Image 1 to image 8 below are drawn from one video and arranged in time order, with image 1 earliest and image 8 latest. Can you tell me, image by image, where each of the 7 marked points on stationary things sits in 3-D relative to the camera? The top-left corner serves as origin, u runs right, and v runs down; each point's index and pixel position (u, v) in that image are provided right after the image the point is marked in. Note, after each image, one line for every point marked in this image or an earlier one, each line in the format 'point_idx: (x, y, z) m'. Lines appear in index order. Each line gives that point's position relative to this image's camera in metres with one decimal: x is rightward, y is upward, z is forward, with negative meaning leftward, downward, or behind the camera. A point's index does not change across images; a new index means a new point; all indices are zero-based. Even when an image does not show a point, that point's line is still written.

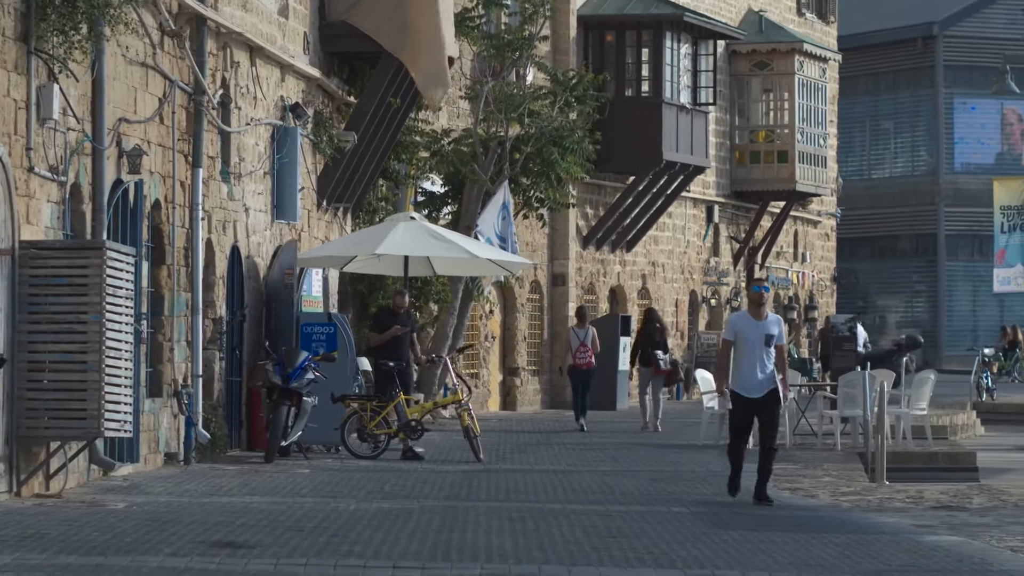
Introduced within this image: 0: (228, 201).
0: (-2.6, +0.8, +17.0) m
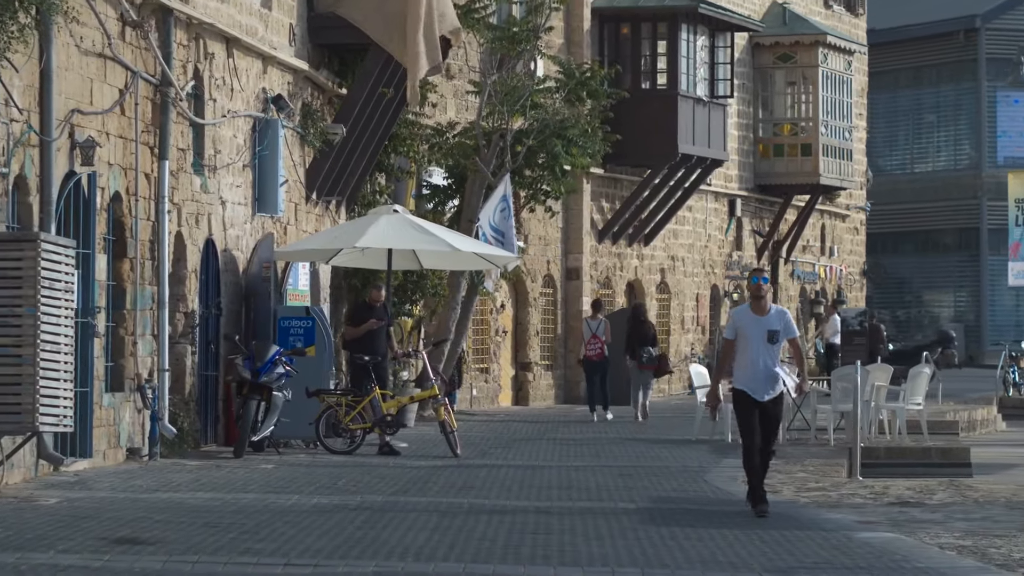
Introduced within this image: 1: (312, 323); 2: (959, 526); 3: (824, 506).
0: (-2.8, +0.9, +16.9) m
1: (-1.9, -0.3, +17.7) m
2: (+2.3, -1.3, +10.0) m
3: (+1.9, -1.4, +11.6) m
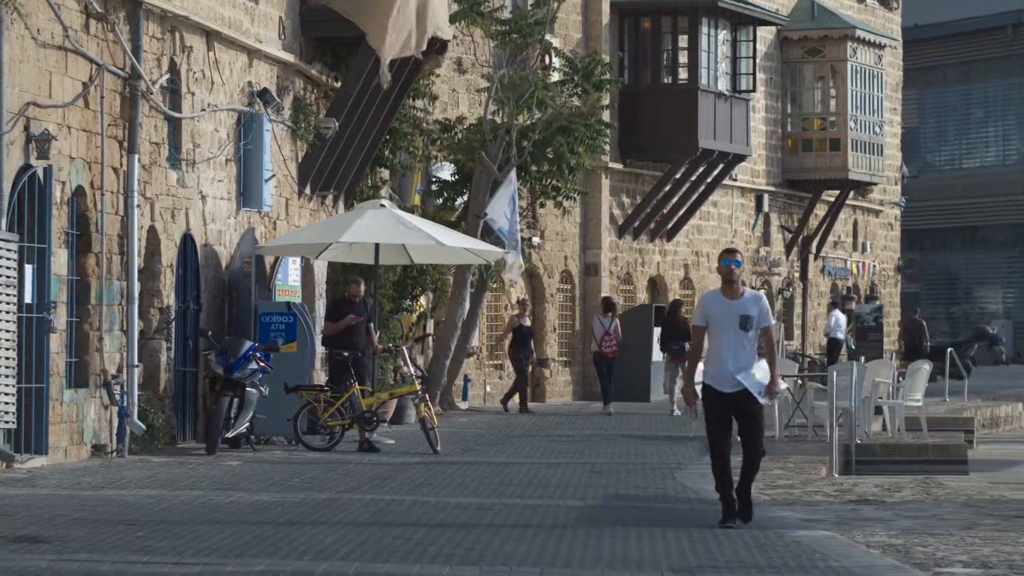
0: (-3.0, +0.9, +16.7) m
1: (-2.0, -0.3, +17.5) m
2: (+2.0, -1.2, +9.7) m
3: (+1.6, -1.3, +11.4) m
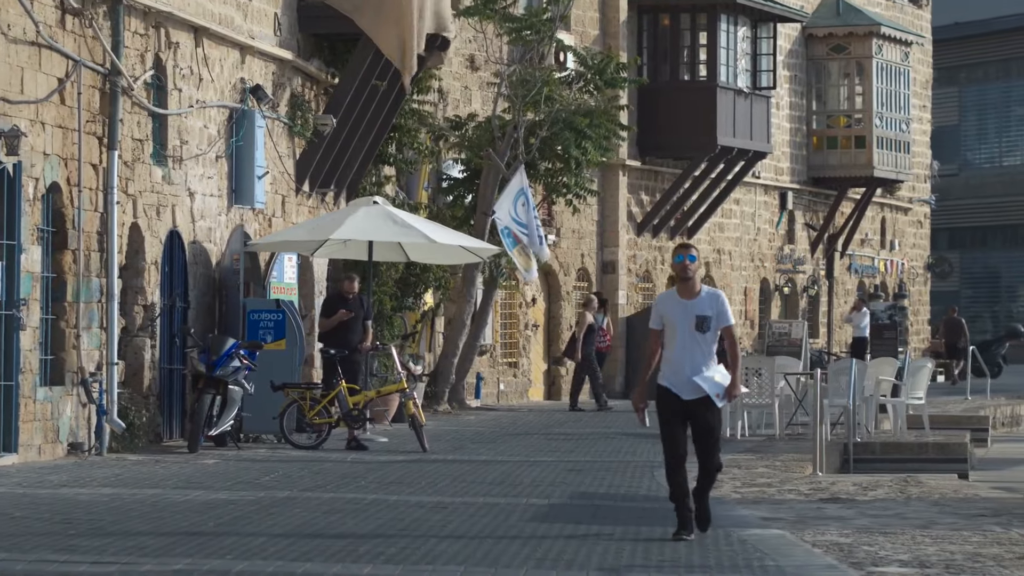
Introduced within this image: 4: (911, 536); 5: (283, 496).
0: (-3.1, +0.9, +16.6) m
1: (-2.1, -0.3, +17.4) m
2: (+1.7, -1.2, +9.5) m
3: (+1.4, -1.3, +11.2) m
4: (+1.9, -1.2, +8.9) m
5: (-1.3, -1.2, +11.1) m
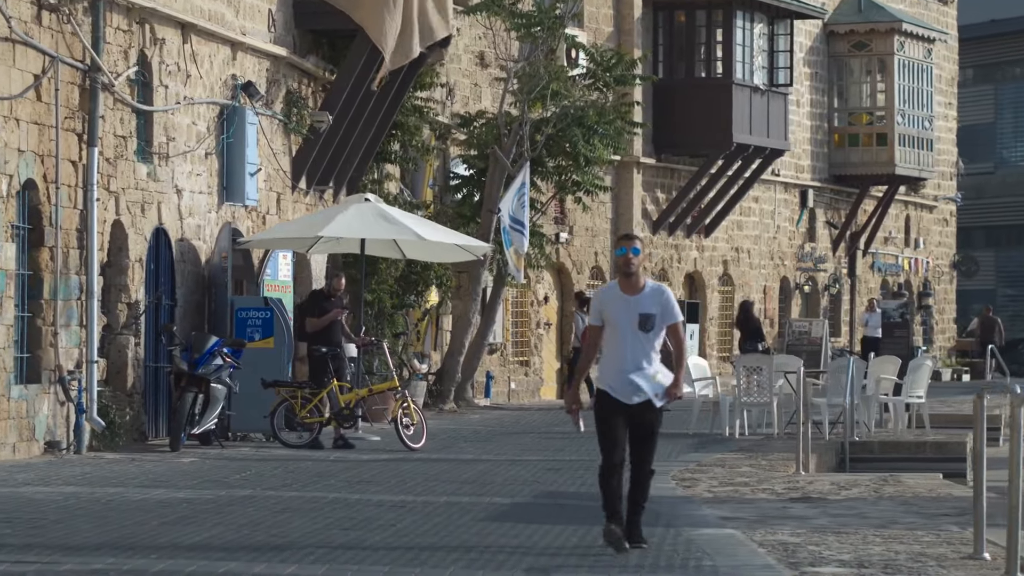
0: (-3.2, +0.9, +16.5) m
1: (-2.2, -0.2, +17.3) m
2: (+1.5, -1.2, +9.3) m
3: (+1.2, -1.3, +11.0) m
4: (+1.6, -1.1, +8.7) m
5: (-1.6, -1.2, +11.0) m
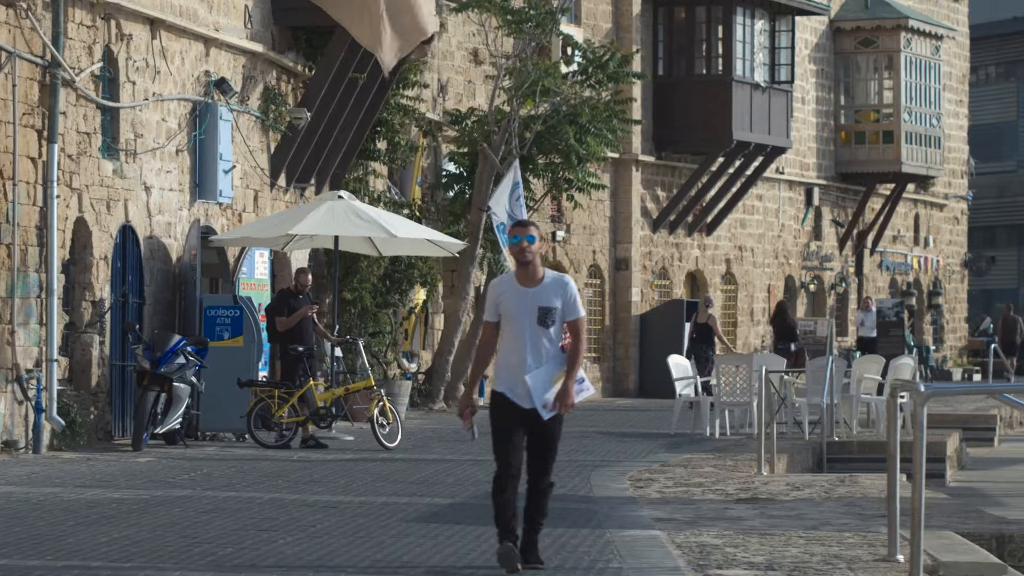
0: (-3.5, +1.0, +16.4) m
1: (-2.5, -0.2, +17.2) m
2: (+1.1, -1.2, +9.2) m
3: (+0.8, -1.2, +10.9) m
4: (+1.3, -1.1, +8.5) m
5: (-1.9, -1.2, +10.8) m
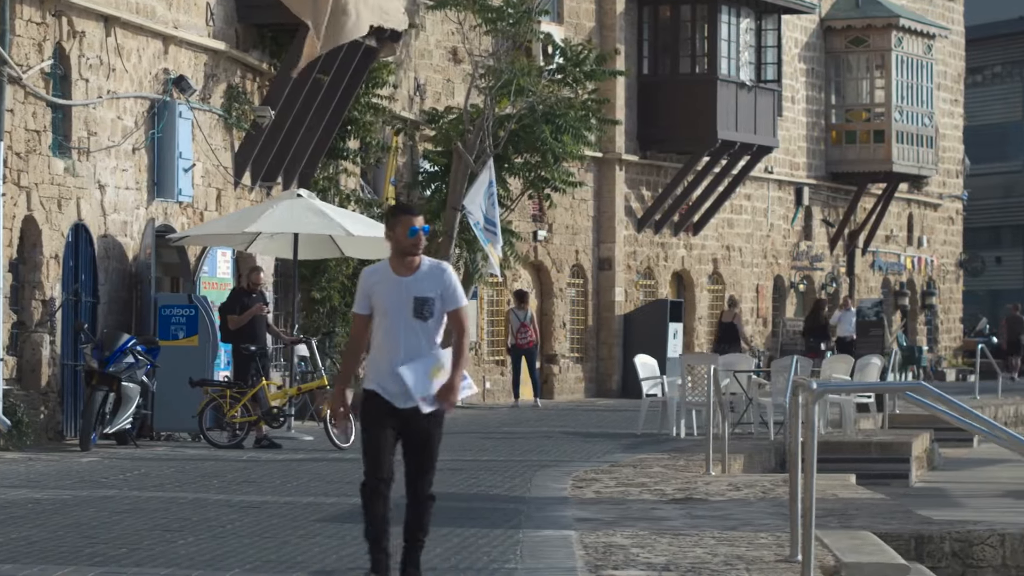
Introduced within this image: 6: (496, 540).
0: (-3.9, +1.0, +16.3) m
1: (-2.9, -0.2, +17.0) m
2: (+0.7, -1.1, +9.0) m
3: (+0.4, -1.2, +10.7) m
4: (+0.8, -1.1, +8.4) m
5: (-2.3, -1.2, +10.7) m
6: (-0.1, -1.1, +8.3) m
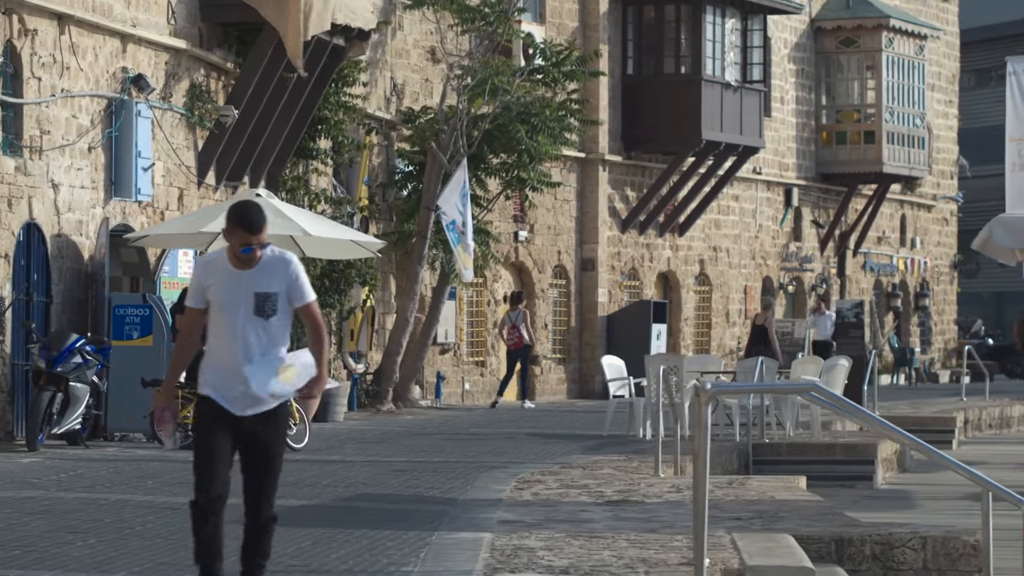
0: (-4.2, +1.0, +16.1) m
1: (-3.3, -0.2, +16.8) m
2: (+0.3, -1.1, +8.8) m
3: (0.0, -1.2, +10.5) m
4: (+0.5, -1.1, +8.2) m
5: (-2.7, -1.2, +10.5) m
6: (-0.5, -1.1, +8.1) m
